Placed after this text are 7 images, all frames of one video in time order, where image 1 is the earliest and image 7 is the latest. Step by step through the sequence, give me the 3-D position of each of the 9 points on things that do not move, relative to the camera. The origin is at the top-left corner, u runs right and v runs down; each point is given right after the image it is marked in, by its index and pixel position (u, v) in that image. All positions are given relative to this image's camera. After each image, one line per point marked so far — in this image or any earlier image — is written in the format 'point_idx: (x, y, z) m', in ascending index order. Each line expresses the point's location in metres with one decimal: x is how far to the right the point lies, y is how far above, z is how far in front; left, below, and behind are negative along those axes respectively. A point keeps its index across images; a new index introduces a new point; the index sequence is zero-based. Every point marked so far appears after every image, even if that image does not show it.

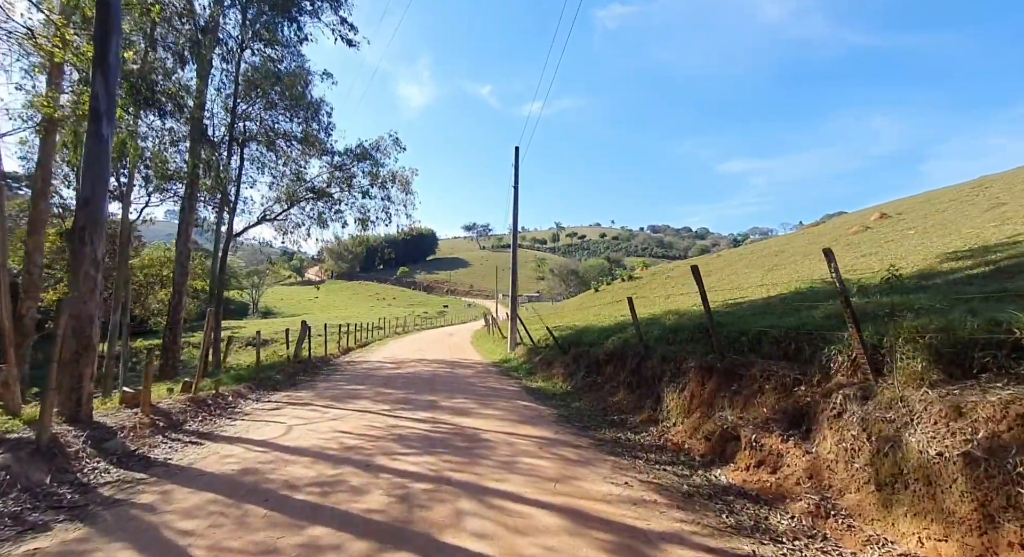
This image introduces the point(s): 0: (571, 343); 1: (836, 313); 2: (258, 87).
0: (+1.7, -1.8, +13.2) m
1: (+4.1, -0.5, +6.0) m
2: (-9.6, +7.2, +18.0) m
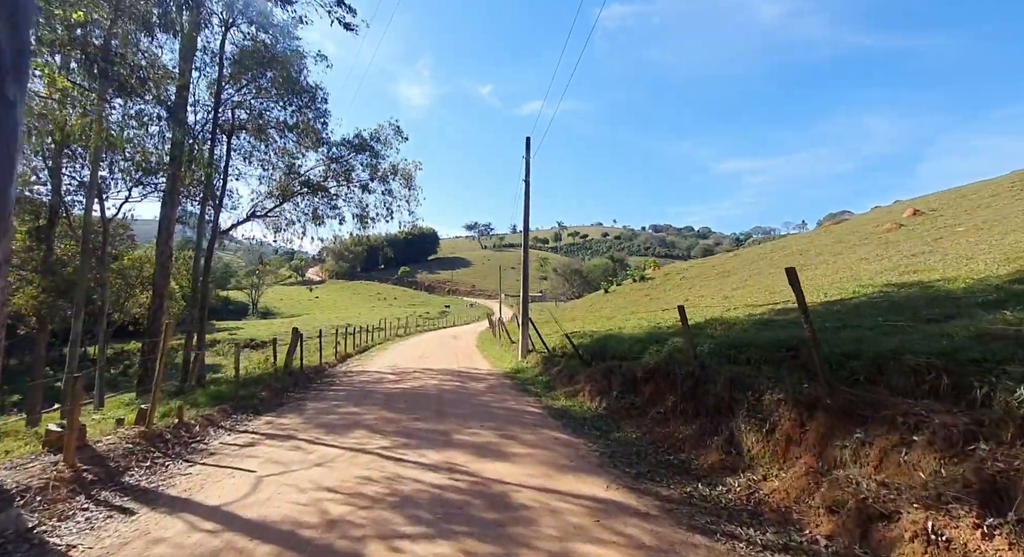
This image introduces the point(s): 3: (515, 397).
0: (+2.2, -1.9, +11.6) m
1: (+4.5, -0.5, +4.5) m
2: (-9.1, +7.2, +16.5) m
3: (+0.1, -2.7, +10.6) m
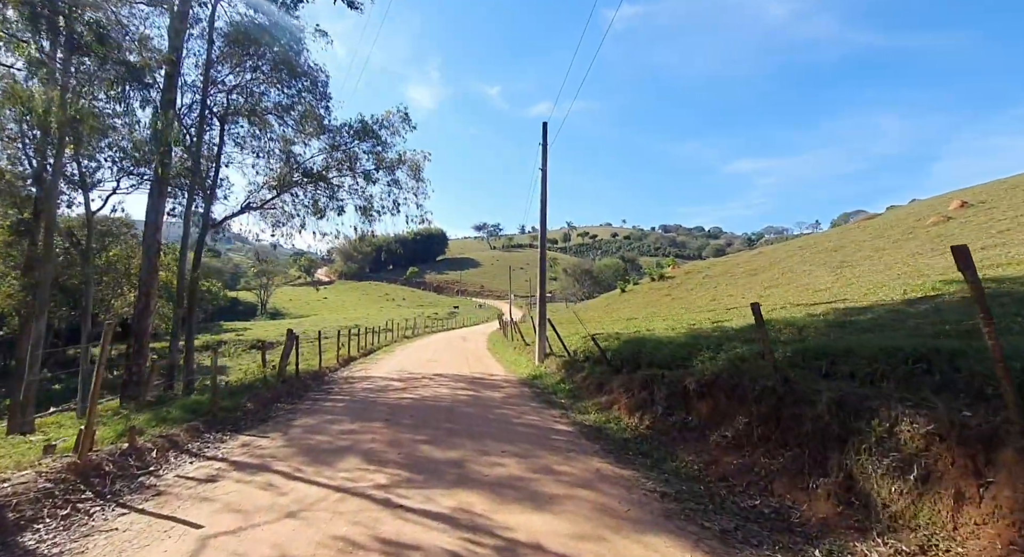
0: (+2.6, -1.8, +10.1) m
1: (+4.8, -0.4, +2.9) m
2: (-8.6, +7.3, +15.2) m
3: (+0.5, -2.5, +9.2) m
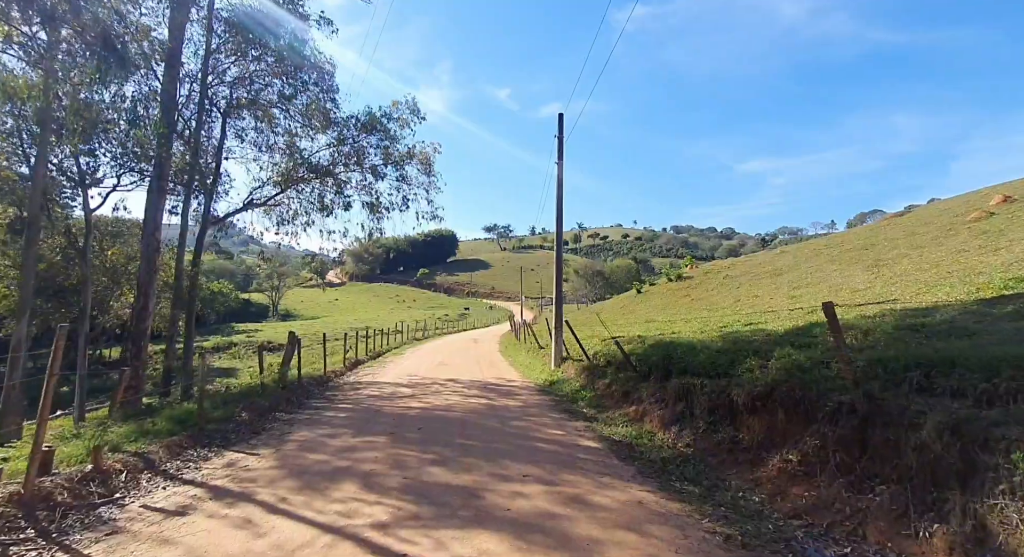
0: (+2.9, -1.8, +9.2) m
1: (+5.0, -0.4, +2.0) m
2: (-8.2, +7.3, +14.6) m
3: (+0.8, -2.5, +8.3) m
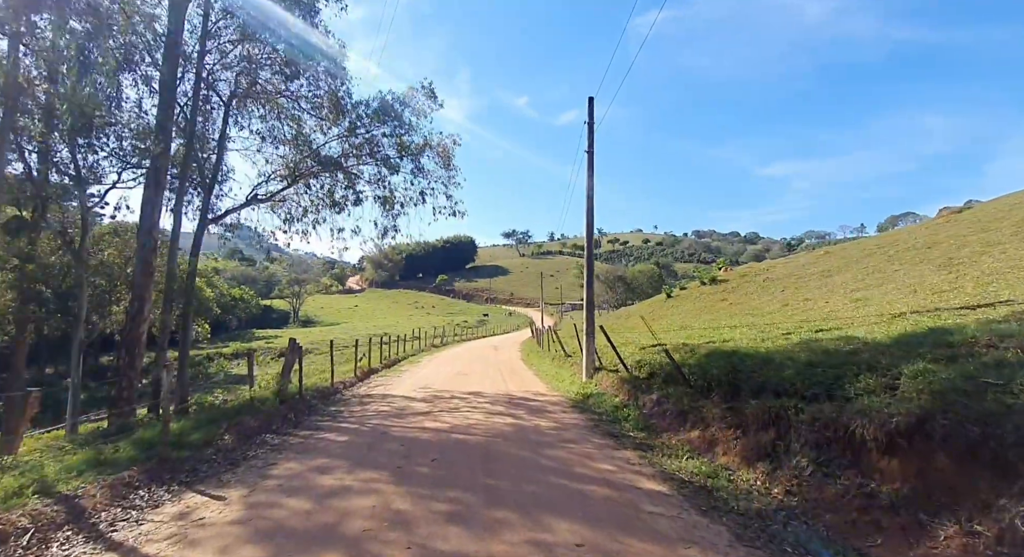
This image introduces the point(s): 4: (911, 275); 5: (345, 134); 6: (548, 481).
0: (+3.5, -1.7, +7.5) m
1: (+5.3, -0.2, +0.2) m
2: (-7.5, +7.2, +13.4) m
3: (+1.3, -2.4, +6.7) m
4: (+13.4, +0.1, +16.1) m
5: (-5.2, +4.5, +14.9) m
6: (+0.4, -2.3, +5.5) m
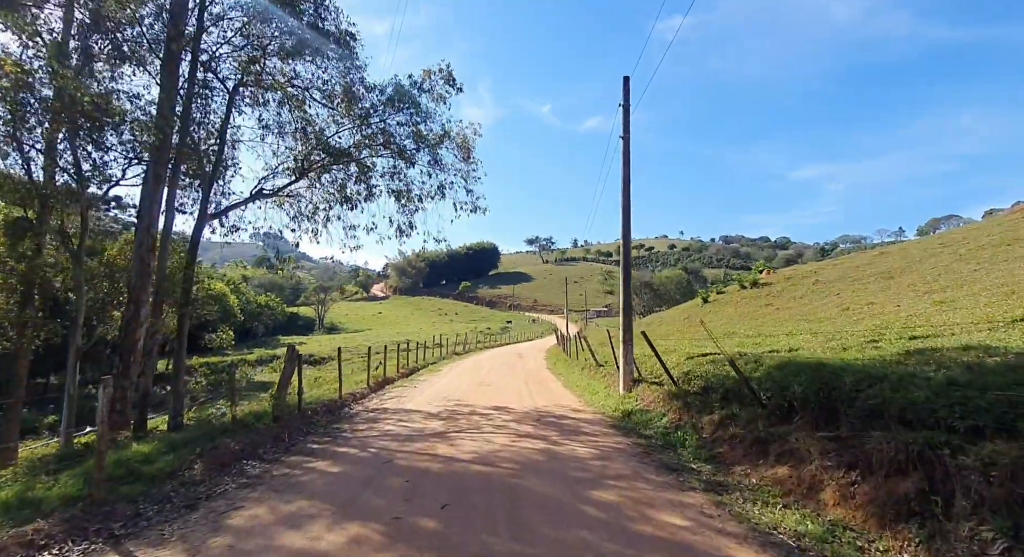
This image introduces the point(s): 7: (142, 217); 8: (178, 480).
0: (+3.9, -1.6, +5.9) m
1: (+5.3, 0.0, -1.5) m
2: (-6.8, +7.2, +12.4) m
3: (+1.7, -2.3, +5.1) m
4: (+14.2, +0.2, +14.0) m
5: (-4.5, +4.5, +13.7) m
6: (+0.7, -2.2, +3.9) m
7: (-9.1, +1.6, +11.5) m
8: (-3.9, -2.3, +5.7) m
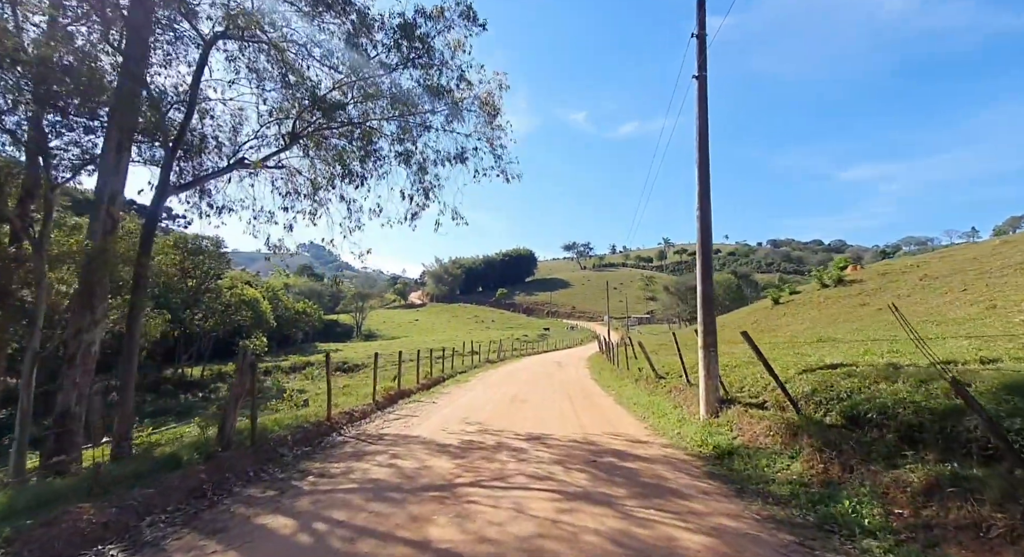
0: (+4.2, -1.2, +2.6) m
1: (+5.0, +0.6, -4.8) m
2: (-6.0, +7.5, +10.1) m
3: (+1.9, -1.9, +2.0) m
4: (+15.1, +0.5, +9.9) m
5: (-3.6, +4.7, +11.1) m
6: (+0.9, -1.7, +0.9) m
7: (-8.3, +1.9, +9.2) m
8: (-3.6, -2.0, +3.0) m
